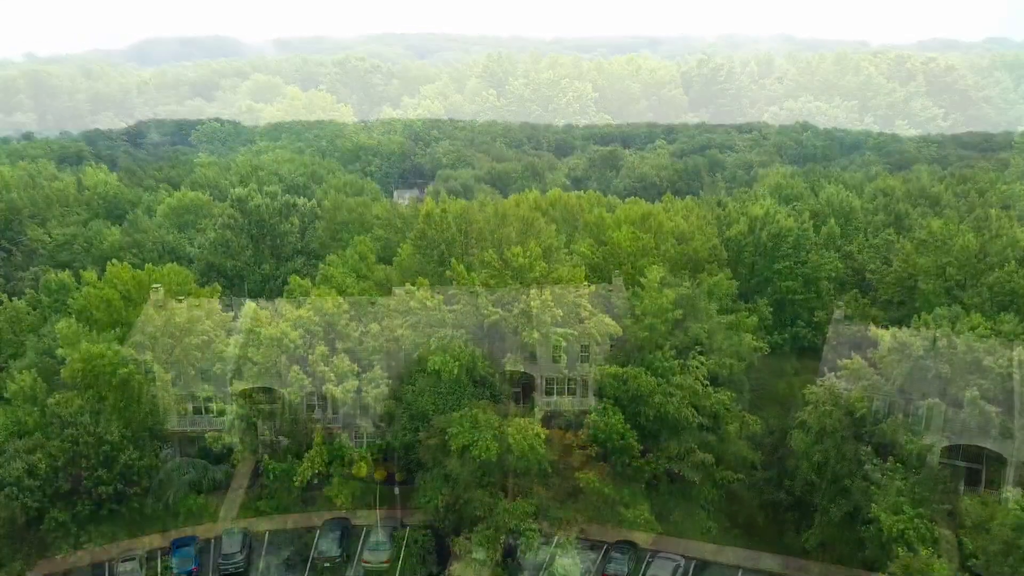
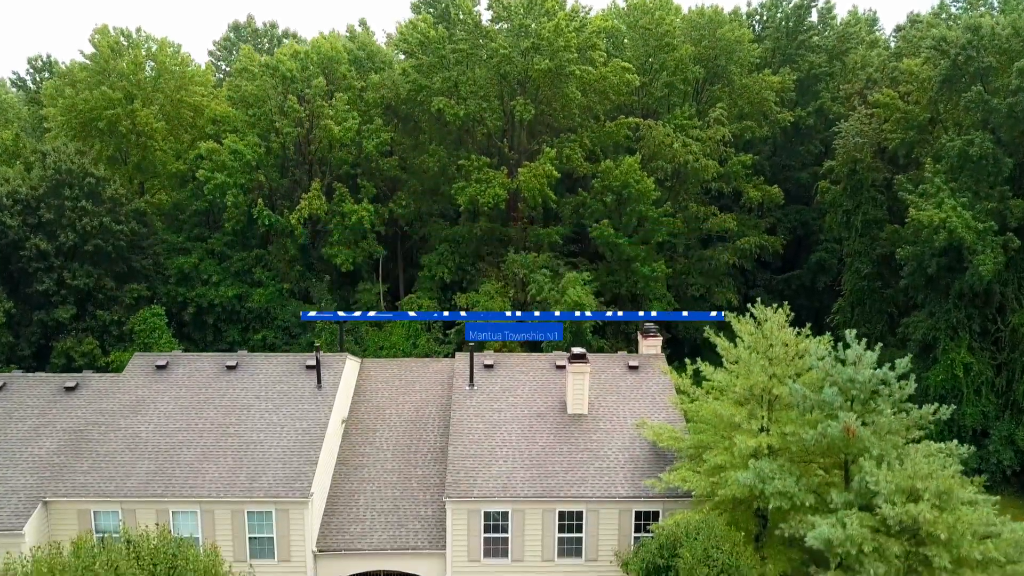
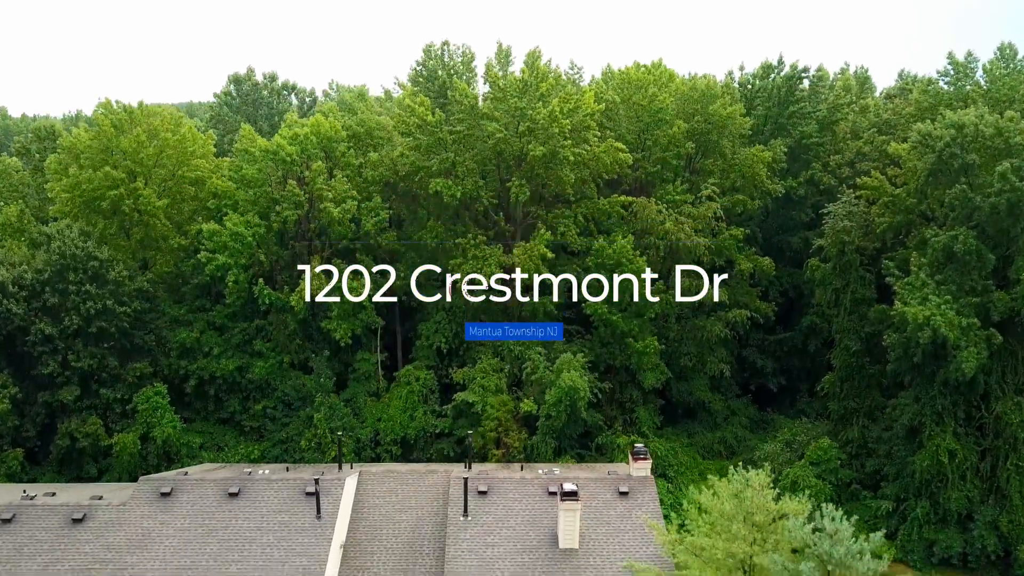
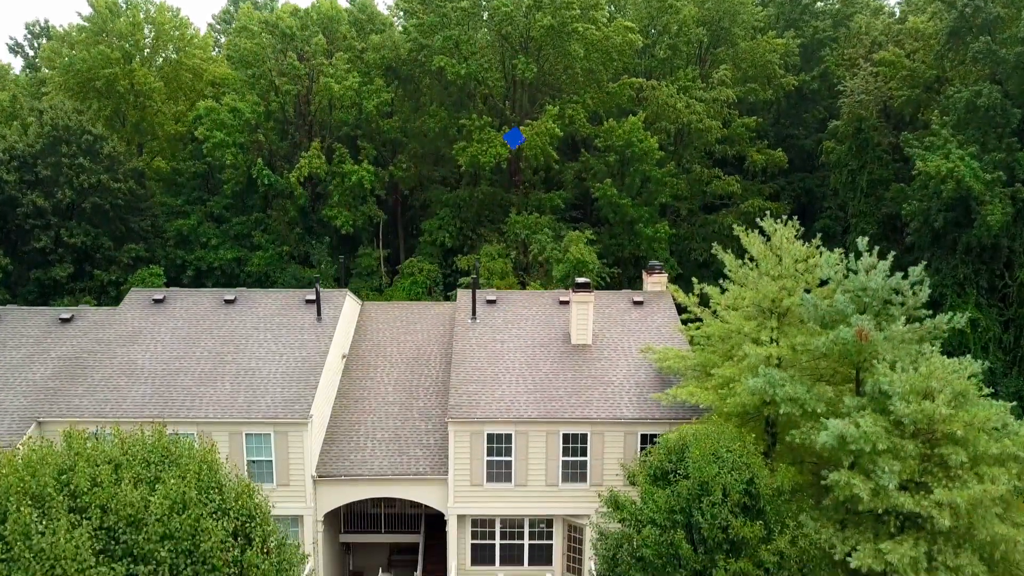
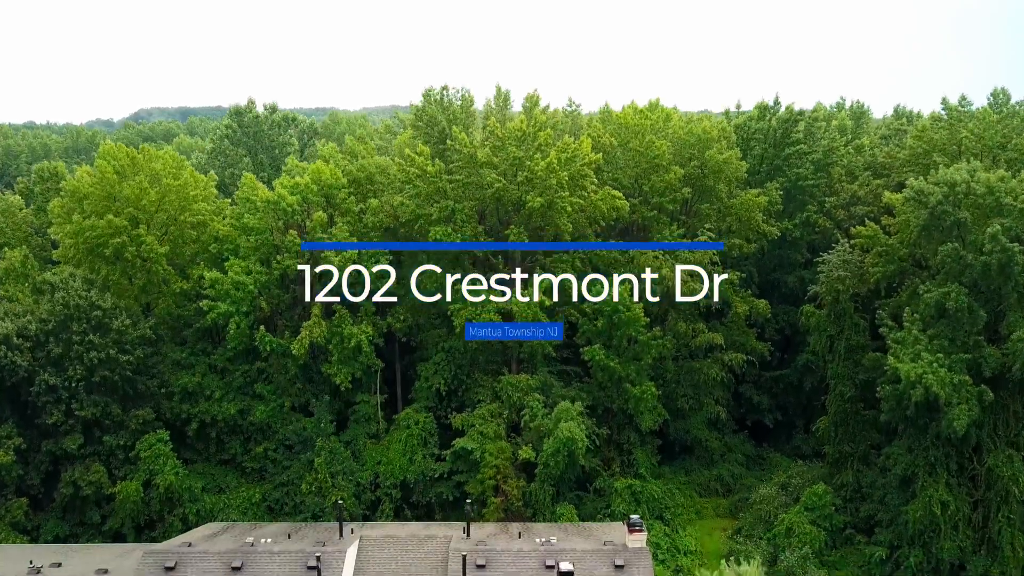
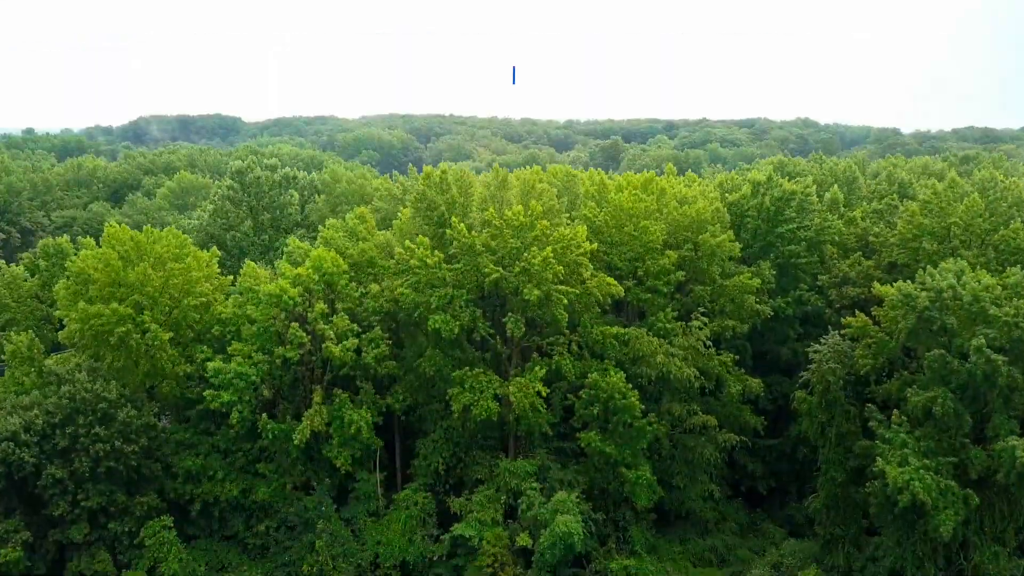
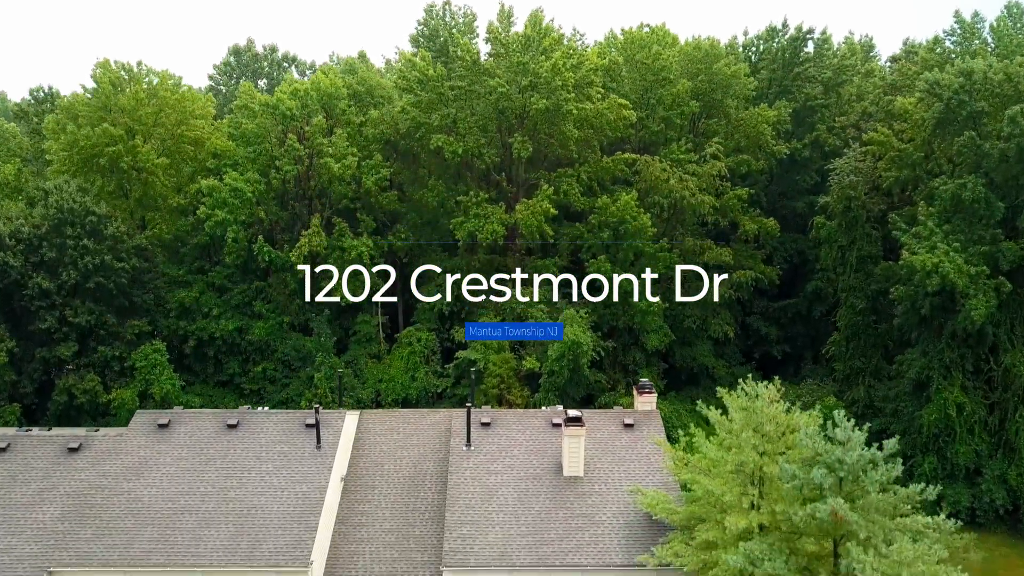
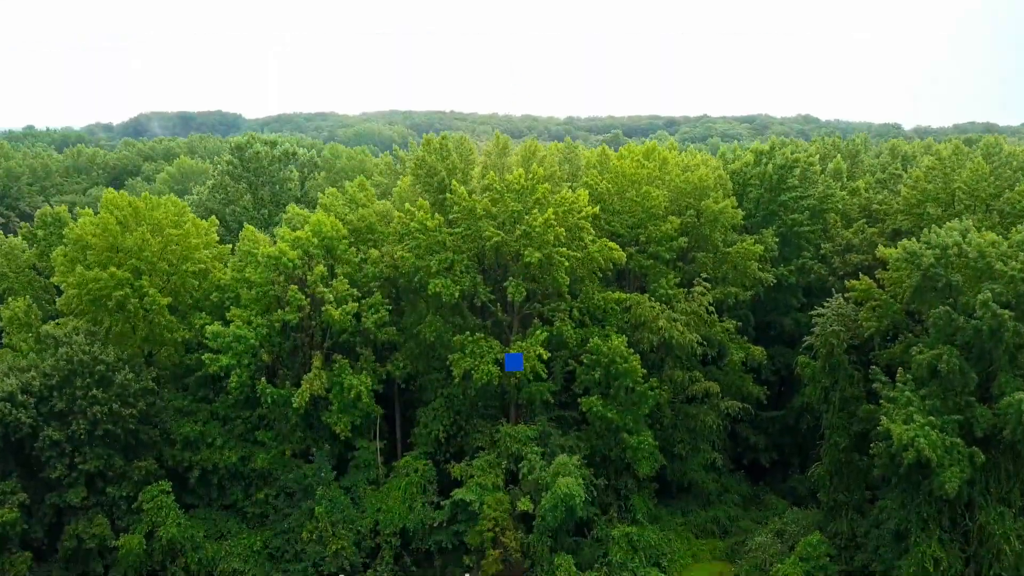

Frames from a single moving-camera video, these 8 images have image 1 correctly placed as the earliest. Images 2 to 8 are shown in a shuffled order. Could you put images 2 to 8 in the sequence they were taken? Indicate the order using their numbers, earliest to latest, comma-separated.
6, 8, 5, 3, 7, 2, 4
